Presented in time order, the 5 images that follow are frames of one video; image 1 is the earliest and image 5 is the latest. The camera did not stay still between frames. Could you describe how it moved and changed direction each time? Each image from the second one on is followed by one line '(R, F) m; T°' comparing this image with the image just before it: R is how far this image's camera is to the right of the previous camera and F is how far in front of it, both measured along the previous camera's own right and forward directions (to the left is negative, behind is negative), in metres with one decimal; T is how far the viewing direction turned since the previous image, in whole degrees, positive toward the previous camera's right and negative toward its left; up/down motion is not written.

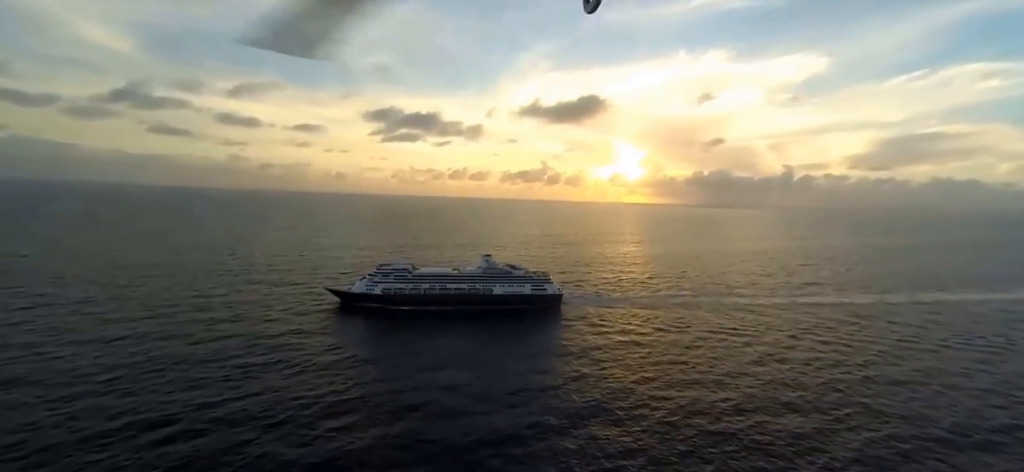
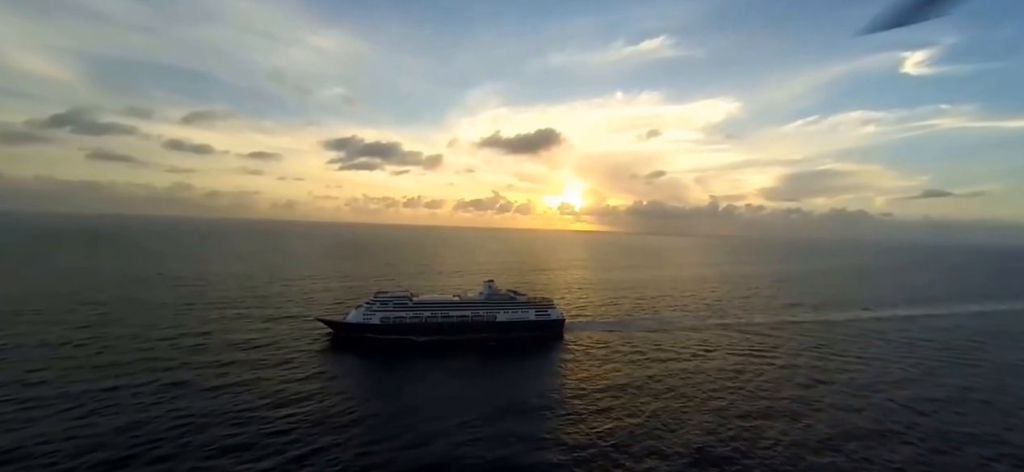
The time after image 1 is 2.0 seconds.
(-4.2, -1.7) m; +9°
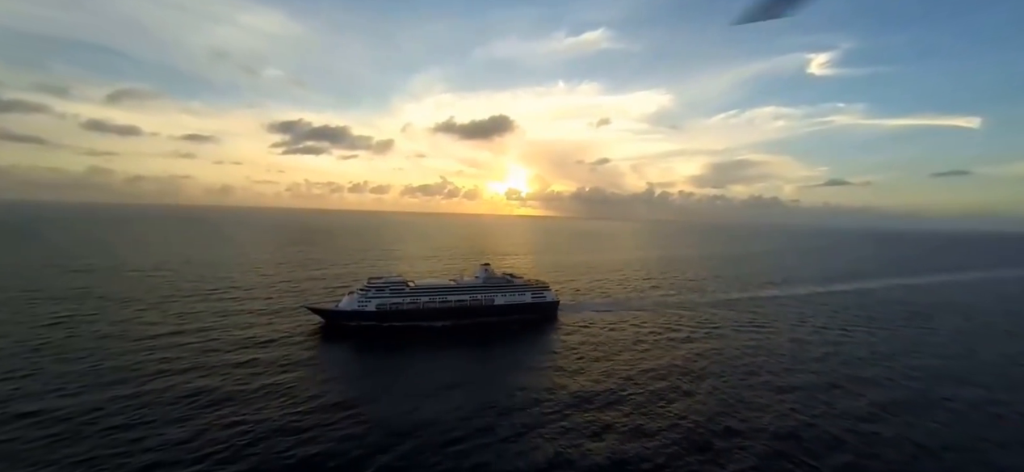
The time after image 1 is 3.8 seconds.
(-4.1, -1.2) m; +9°
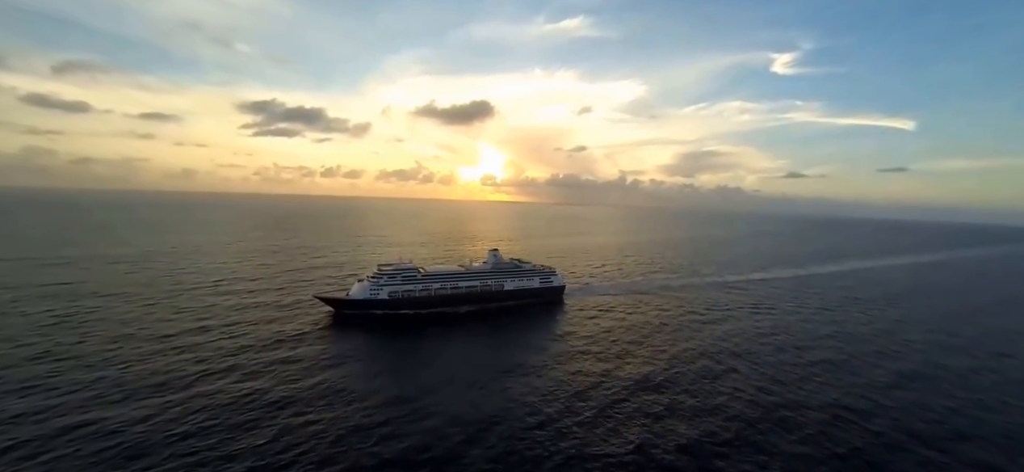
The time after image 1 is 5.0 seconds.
(-3.6, -0.1) m; +5°
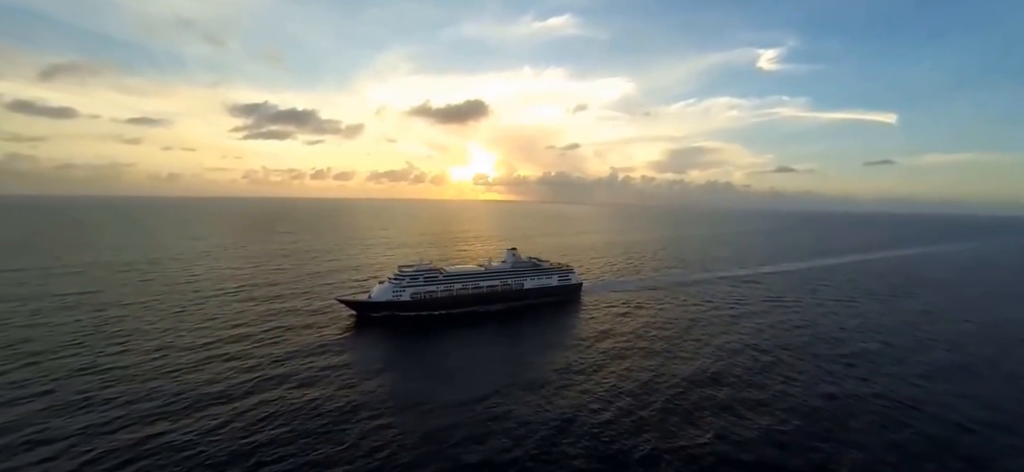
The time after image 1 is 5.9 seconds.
(-2.5, +0.2) m; +2°
